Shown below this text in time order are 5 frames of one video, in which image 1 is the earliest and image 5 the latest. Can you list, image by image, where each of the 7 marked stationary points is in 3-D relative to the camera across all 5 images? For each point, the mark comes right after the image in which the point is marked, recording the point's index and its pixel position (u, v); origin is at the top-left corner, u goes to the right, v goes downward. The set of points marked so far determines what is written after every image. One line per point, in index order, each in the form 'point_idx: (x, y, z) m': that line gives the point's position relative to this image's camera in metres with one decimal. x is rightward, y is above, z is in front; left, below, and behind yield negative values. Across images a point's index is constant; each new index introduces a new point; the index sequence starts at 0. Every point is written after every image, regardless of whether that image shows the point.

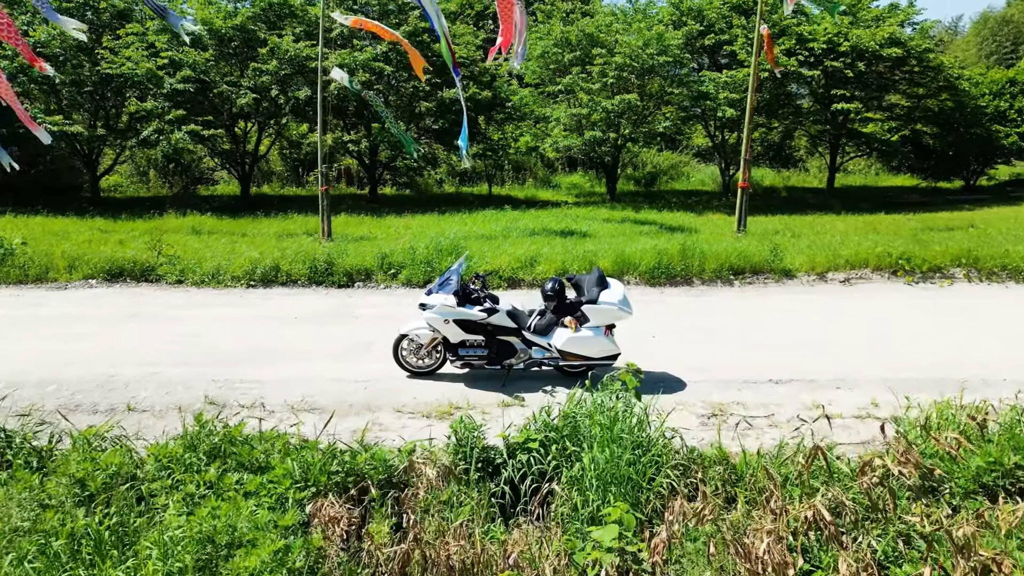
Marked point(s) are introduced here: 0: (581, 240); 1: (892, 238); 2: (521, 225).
0: (+0.9, +0.6, +9.5) m
1: (+4.4, +0.5, +8.5) m
2: (+0.2, +1.0, +11.9) m
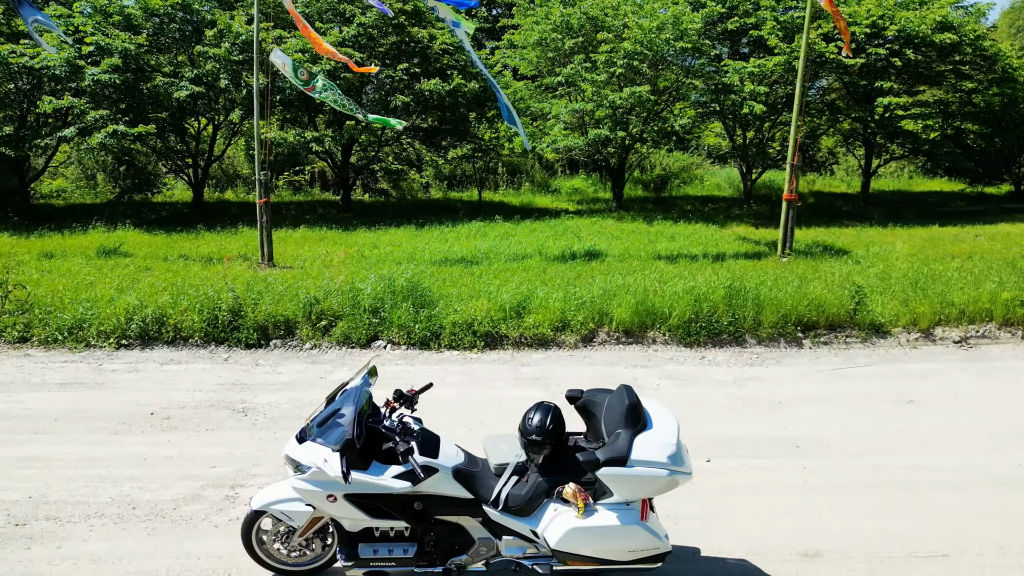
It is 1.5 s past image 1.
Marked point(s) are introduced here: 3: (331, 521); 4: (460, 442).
0: (+0.8, +0.2, +7.5) m
1: (+4.3, +0.1, +6.5) m
2: (0.0, +0.6, +9.9) m
3: (-0.6, -0.7, +2.3) m
4: (-0.3, -0.7, +3.5) m
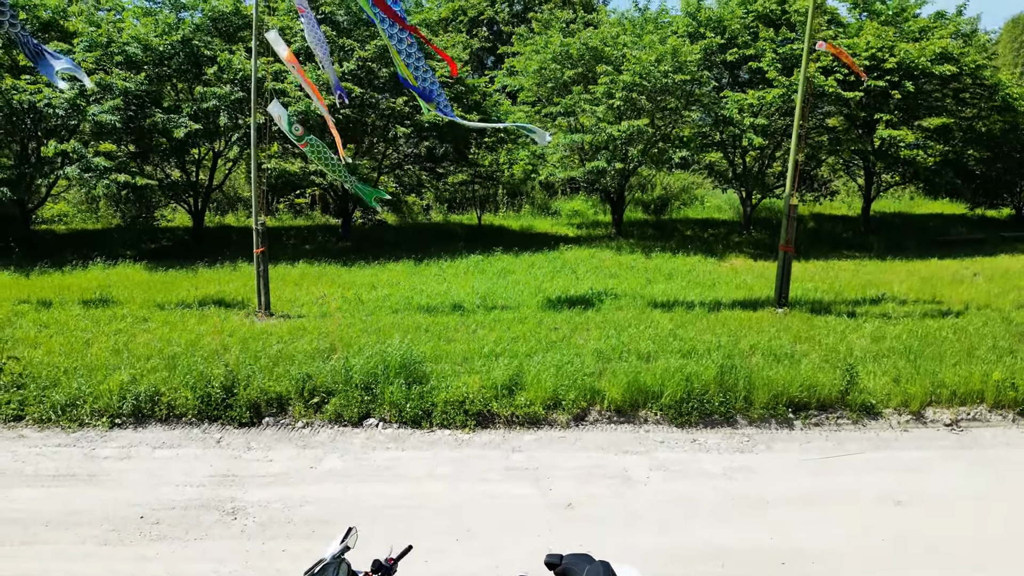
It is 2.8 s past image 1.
0: (+0.7, -0.4, +7.5) m
1: (+4.2, -0.4, +6.5) m
2: (0.0, 0.0, +9.9) m
3: (-0.6, -1.3, +2.3) m
4: (-0.3, -1.3, +3.5) m
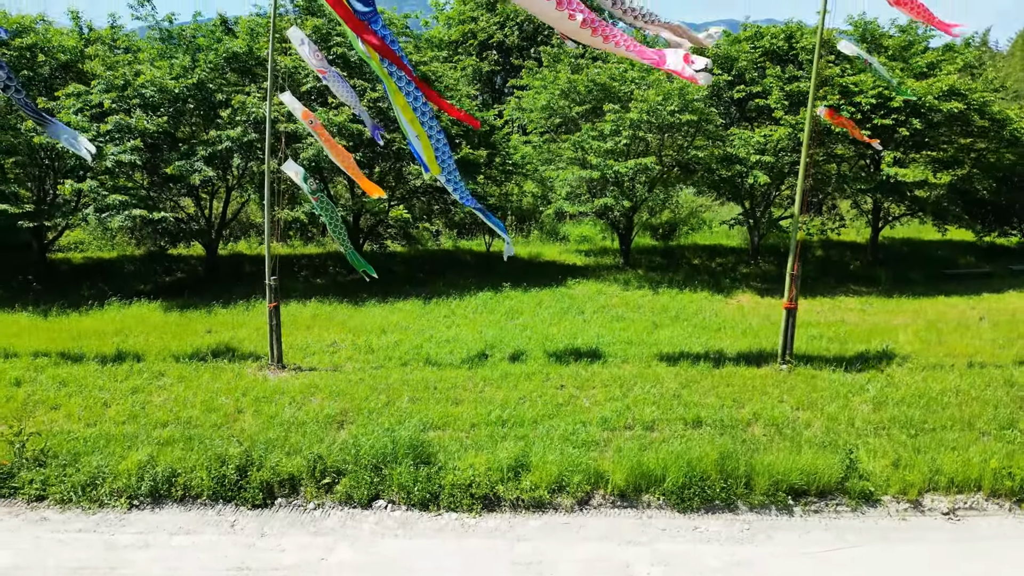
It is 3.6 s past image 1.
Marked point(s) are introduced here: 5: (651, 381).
0: (+0.8, -1.0, +7.6) m
1: (+4.3, -1.1, +6.5) m
2: (+0.1, -0.6, +10.0) m
3: (-0.6, -1.9, +2.4) m
4: (-0.3, -1.9, +3.7) m
5: (+1.4, -1.0, +7.6) m
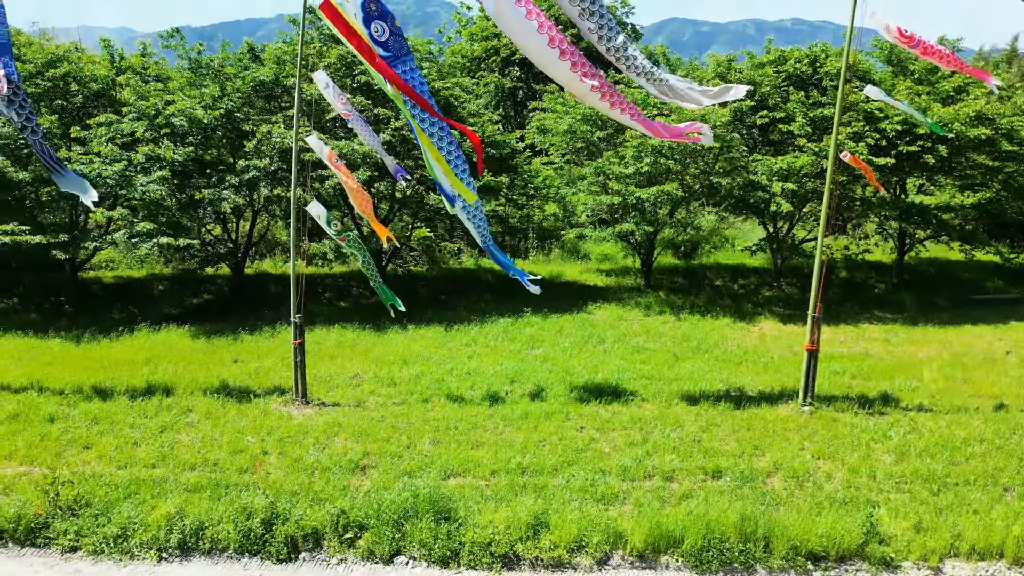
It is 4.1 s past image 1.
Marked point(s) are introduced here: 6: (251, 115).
0: (+1.0, -1.4, +7.7) m
1: (+4.4, -1.5, +6.5) m
2: (+0.4, -1.0, +10.1) m
3: (-0.6, -2.3, +2.5) m
4: (-0.2, -2.3, +3.7) m
5: (+1.7, -1.4, +7.6) m
6: (-4.4, +3.0, +12.4) m
